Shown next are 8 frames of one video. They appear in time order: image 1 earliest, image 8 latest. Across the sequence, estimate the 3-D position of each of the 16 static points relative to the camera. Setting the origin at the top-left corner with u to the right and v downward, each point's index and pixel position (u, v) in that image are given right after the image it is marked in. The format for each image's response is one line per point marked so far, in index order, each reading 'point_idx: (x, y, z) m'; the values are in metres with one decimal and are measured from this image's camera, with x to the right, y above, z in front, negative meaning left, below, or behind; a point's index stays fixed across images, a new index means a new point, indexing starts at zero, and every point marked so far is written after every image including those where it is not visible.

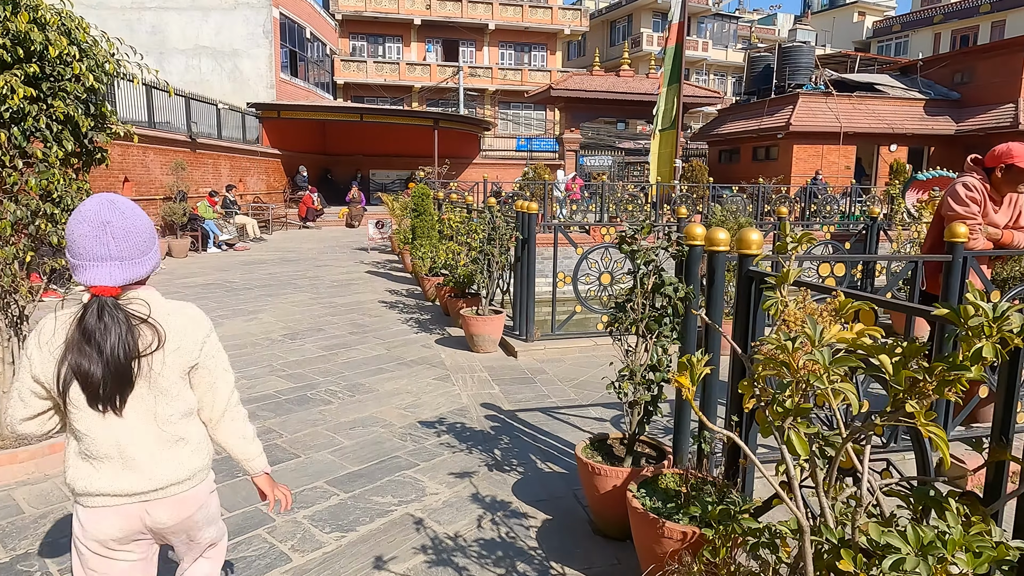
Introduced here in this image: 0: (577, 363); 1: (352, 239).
0: (+0.6, -0.7, +5.9) m
1: (-4.0, +1.2, +16.4) m
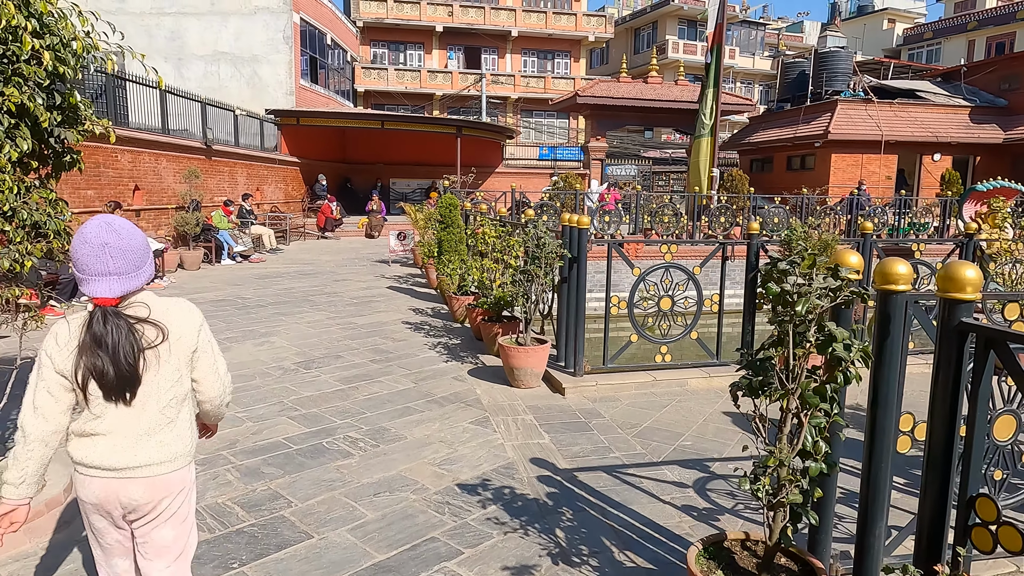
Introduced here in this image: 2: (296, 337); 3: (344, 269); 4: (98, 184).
0: (+0.9, -0.9, +5.0) m
1: (-3.4, +0.9, +15.7) m
2: (-2.3, -0.5, +7.0) m
3: (-3.2, +0.4, +12.5) m
4: (-6.6, +1.7, +10.6) m
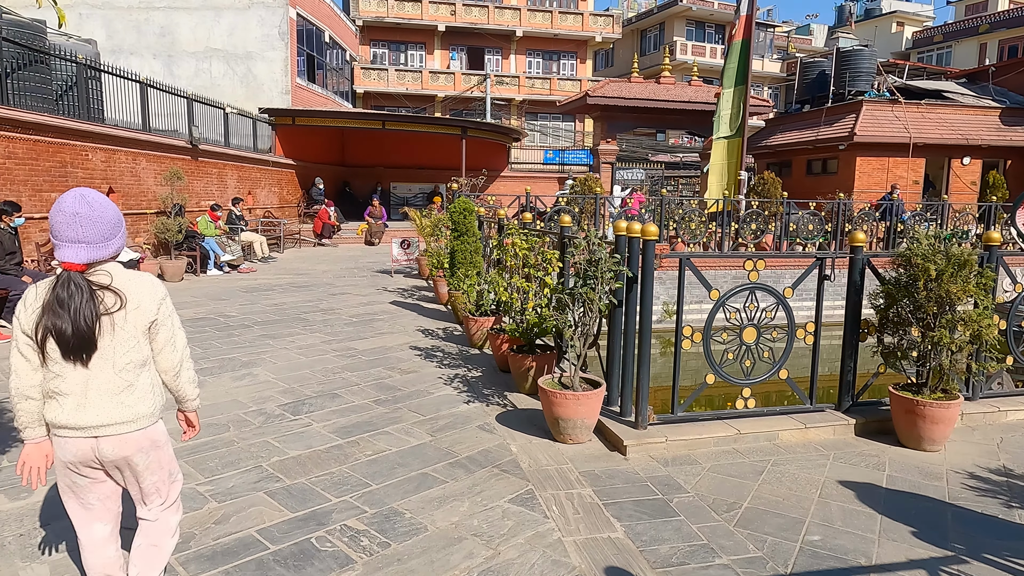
0: (+1.2, -1.1, +3.9) m
1: (-3.1, +0.6, +14.5) m
2: (-2.0, -0.7, +5.8) m
3: (-2.9, +0.1, +11.3) m
4: (-6.4, +1.4, +9.4) m
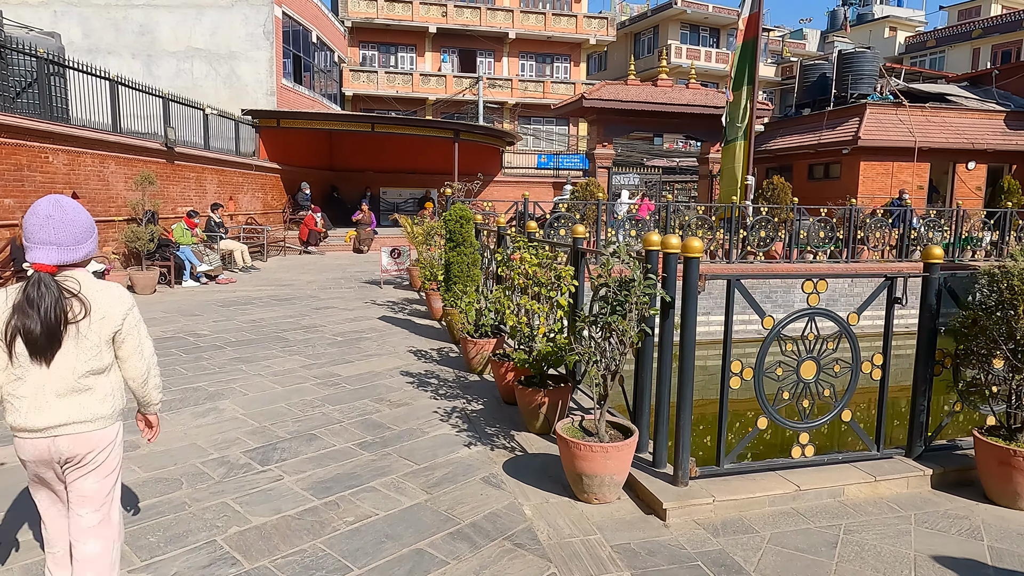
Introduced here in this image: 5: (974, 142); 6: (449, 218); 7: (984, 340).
0: (+1.3, -1.2, +3.1) m
1: (-3.2, +0.4, +13.7) m
2: (-2.0, -0.9, +5.1) m
3: (-3.0, -0.1, +10.6) m
4: (-6.4, +1.3, +8.6) m
5: (+13.8, +4.3, +19.7) m
6: (-0.7, +0.7, +7.0) m
7: (+2.6, -0.3, +3.6) m
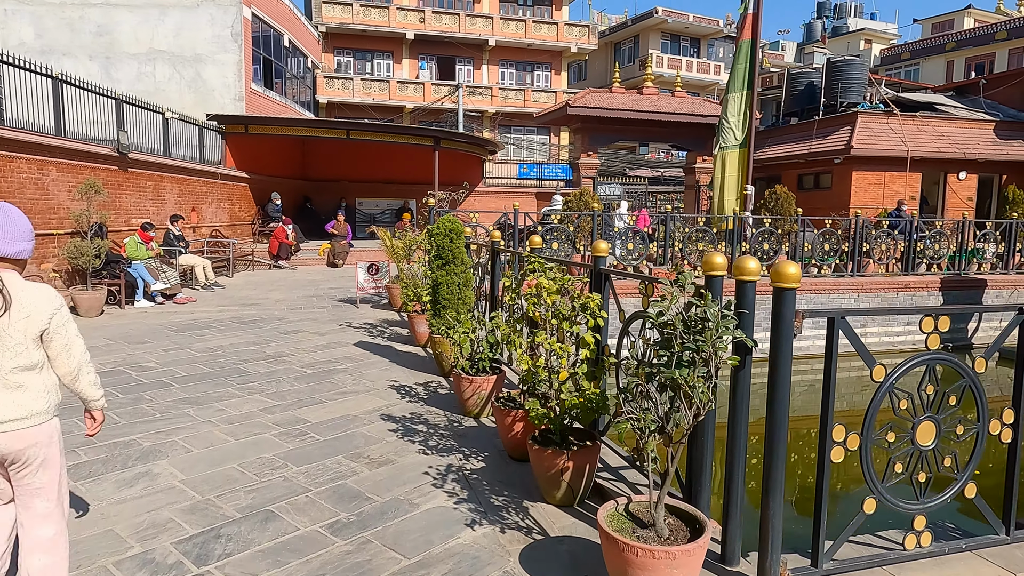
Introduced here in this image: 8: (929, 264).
0: (+1.4, -1.3, +2.2) m
1: (-3.5, +0.1, +12.7) m
2: (-1.9, -1.1, +4.1) m
3: (-3.1, -0.4, +9.5) m
4: (-6.5, +1.0, +7.5) m
5: (+13.3, +4.0, +19.3) m
6: (-0.7, +0.5, +6.0) m
7: (+2.7, -0.4, +2.8) m
8: (+8.4, +0.5, +13.2) m
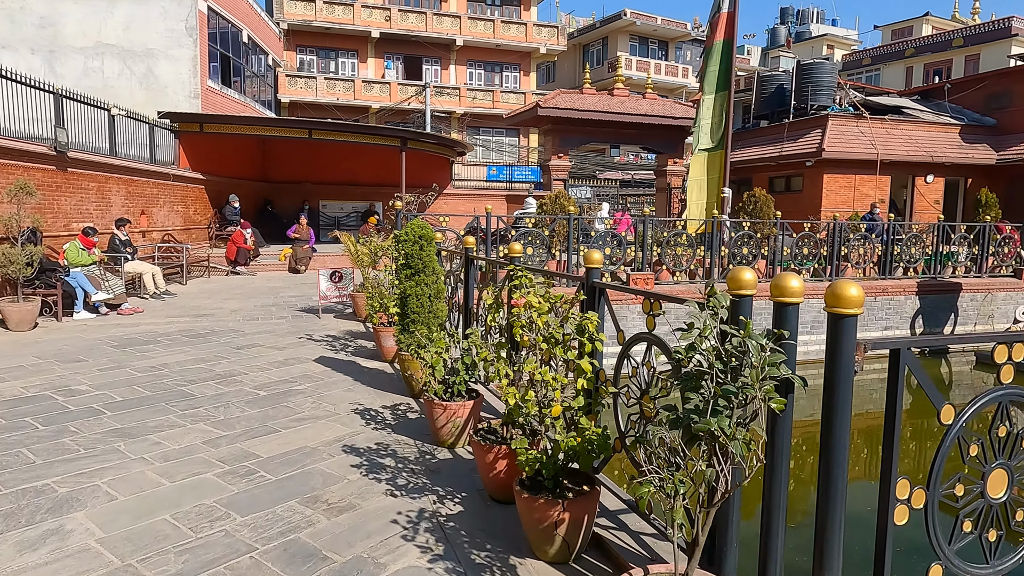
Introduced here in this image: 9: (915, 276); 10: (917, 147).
0: (+1.4, -1.4, +1.8) m
1: (-4.0, -0.1, +12.0) m
2: (-2.0, -1.2, +3.4) m
3: (-3.5, -0.5, +8.8) m
4: (-6.7, +0.8, +6.6) m
5: (+12.4, +3.9, +19.4) m
6: (-0.9, +0.4, +5.5) m
7: (+2.6, -0.5, +2.4) m
8: (+7.8, +0.4, +13.1) m
9: (+8.0, +0.2, +13.2) m
10: (+12.1, +4.2, +19.7) m
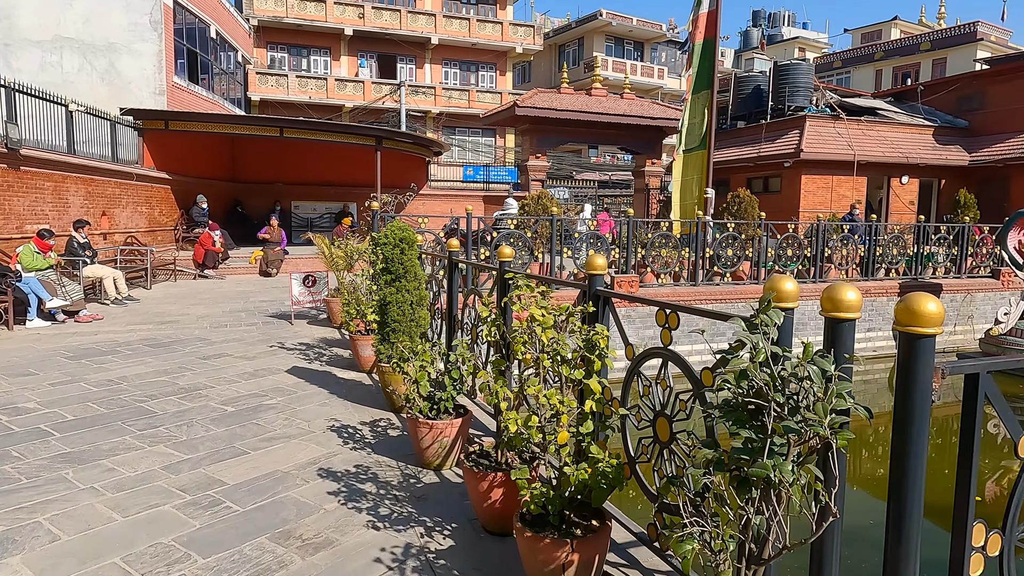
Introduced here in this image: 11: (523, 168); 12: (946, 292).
0: (+1.4, -1.5, +1.5) m
1: (-4.3, -0.2, +11.5) m
2: (-2.0, -1.2, +3.0) m
3: (-3.7, -0.6, +8.4) m
4: (-6.9, +0.8, +6.0) m
5: (+11.7, +3.9, +19.6) m
6: (-1.0, +0.4, +5.1) m
7: (+2.7, -0.5, +2.1) m
8: (+7.4, +0.4, +13.1) m
9: (+7.6, +0.2, +13.2) m
10: (+11.4, +4.2, +19.8) m
11: (+0.4, +3.6, +19.6) m
12: (+8.6, -0.1, +13.1) m
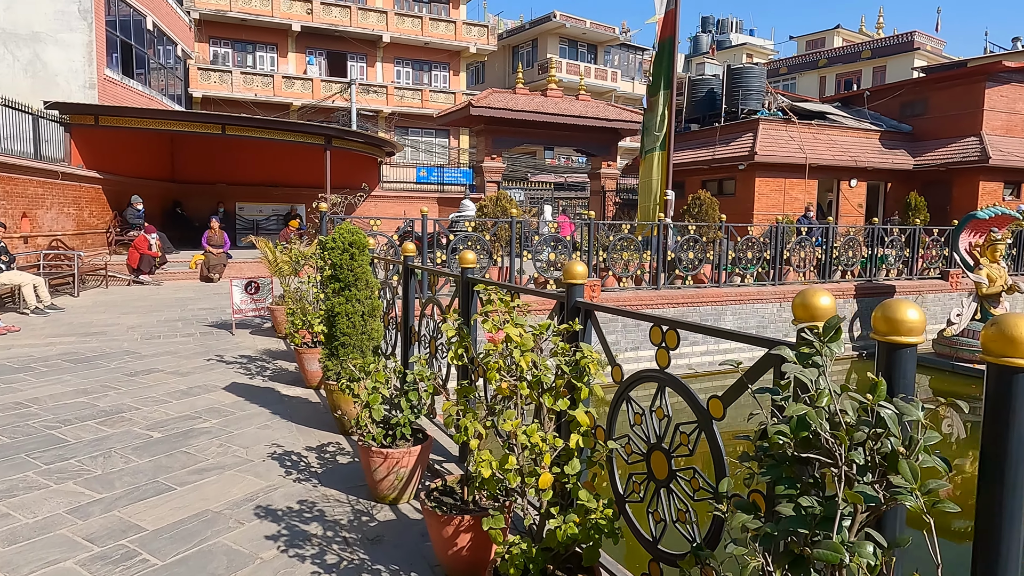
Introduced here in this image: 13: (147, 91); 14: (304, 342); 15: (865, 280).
0: (+1.4, -1.5, +1.1) m
1: (-5.0, -0.3, +10.7) m
2: (-2.1, -1.3, +2.4) m
3: (-4.2, -0.7, +7.7) m
4: (-7.2, +0.6, +5.1) m
5: (+10.4, +3.9, +19.9) m
6: (-1.2, +0.3, +4.6) m
7: (+2.6, -0.6, +1.9) m
8: (+6.6, +0.3, +13.1) m
9: (+6.8, +0.2, +13.3) m
10: (+10.1, +4.2, +20.2) m
11: (-0.9, +3.5, +19.2) m
12: (+7.8, -0.1, +13.3) m
13: (-10.8, +5.9, +19.6) m
14: (-1.9, -0.5, +6.0) m
15: (+7.0, +0.2, +13.1) m
